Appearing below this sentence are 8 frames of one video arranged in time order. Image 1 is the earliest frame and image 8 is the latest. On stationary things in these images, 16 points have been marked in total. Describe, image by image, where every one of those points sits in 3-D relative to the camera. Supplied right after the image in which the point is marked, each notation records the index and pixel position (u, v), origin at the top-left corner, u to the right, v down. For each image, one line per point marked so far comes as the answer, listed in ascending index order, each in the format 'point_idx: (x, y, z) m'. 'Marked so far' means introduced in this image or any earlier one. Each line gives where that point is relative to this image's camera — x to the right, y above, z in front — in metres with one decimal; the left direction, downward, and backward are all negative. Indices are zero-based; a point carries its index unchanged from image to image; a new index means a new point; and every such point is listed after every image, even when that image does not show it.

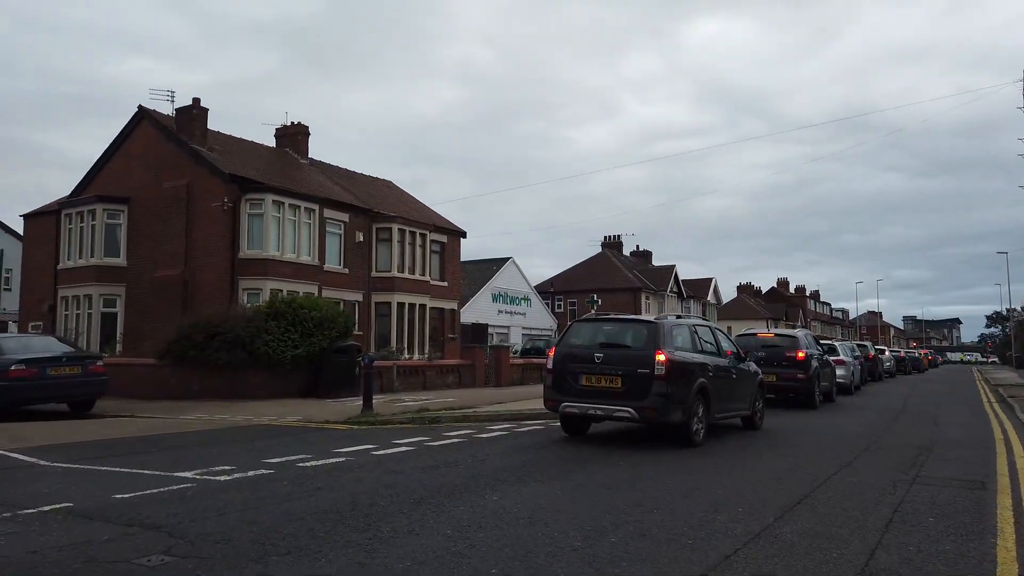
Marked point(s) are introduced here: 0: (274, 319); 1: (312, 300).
0: (-5.7, -0.7, +17.6) m
1: (-5.0, -0.3, +18.3) m
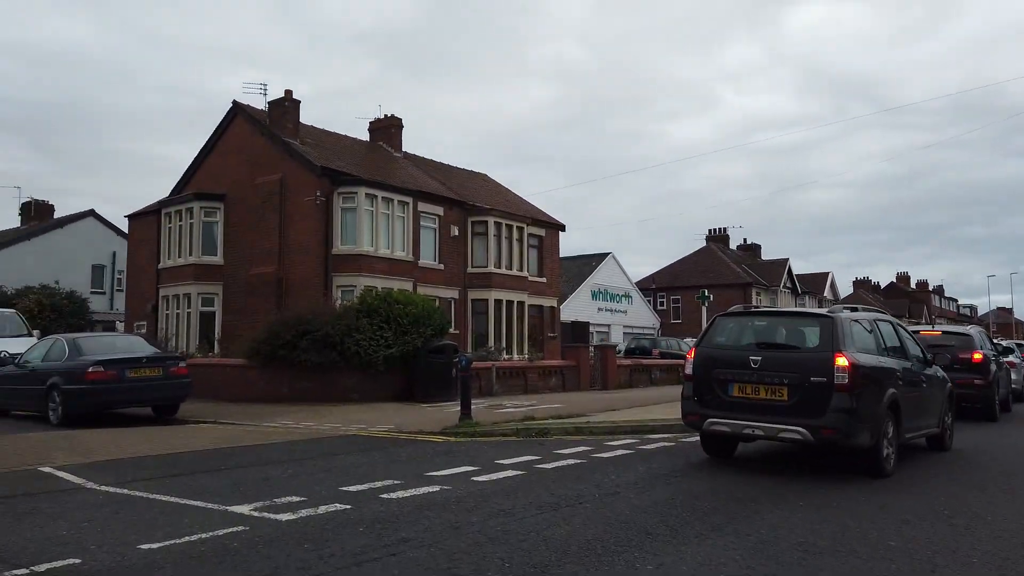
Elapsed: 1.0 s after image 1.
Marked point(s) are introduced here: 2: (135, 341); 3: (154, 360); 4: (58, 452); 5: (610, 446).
0: (-3.3, -0.6, +16.3) m
1: (-2.4, -0.2, +16.9) m
2: (-7.1, -1.0, +13.7) m
3: (-6.2, -1.3, +12.7) m
4: (-5.4, -1.9, +8.8) m
5: (+1.4, -2.2, +10.1) m
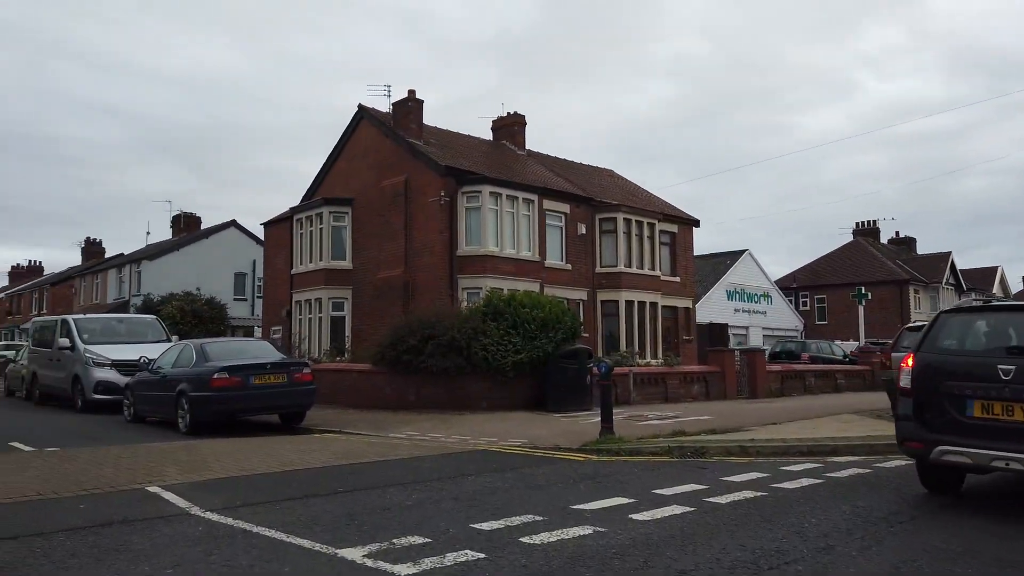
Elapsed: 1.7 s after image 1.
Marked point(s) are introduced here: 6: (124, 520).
0: (-0.4, -0.6, +15.2) m
1: (+0.5, -0.2, +15.7) m
2: (-4.6, -1.0, +13.3) m
3: (-3.9, -1.3, +12.2) m
4: (-3.7, -2.0, +8.1) m
5: (+3.2, -2.1, +8.4) m
6: (-3.0, -1.8, +5.8) m
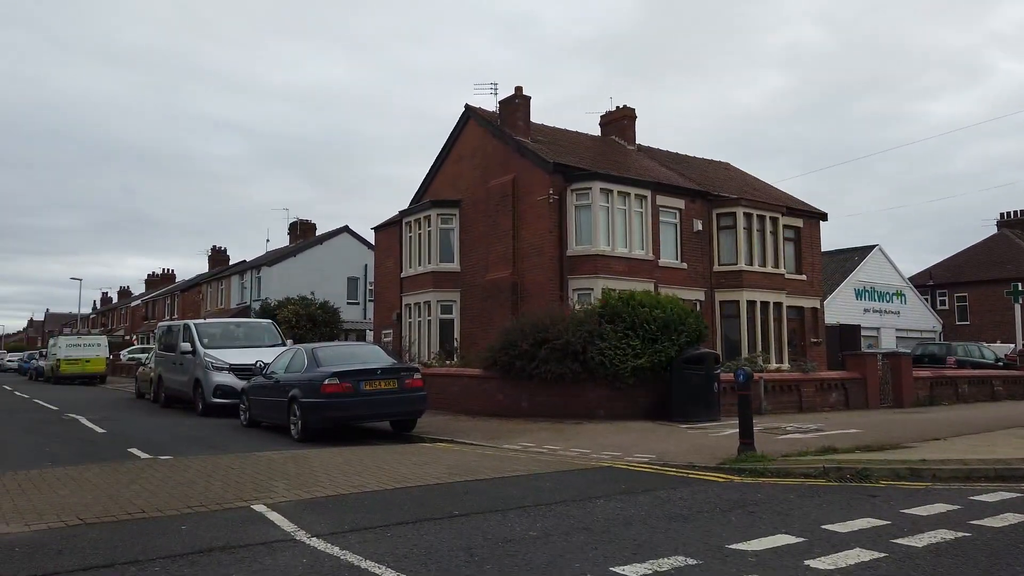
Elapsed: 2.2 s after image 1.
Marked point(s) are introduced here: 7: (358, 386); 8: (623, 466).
0: (+1.9, -0.6, +14.2) m
1: (+2.8, -0.2, +14.5) m
2: (-2.5, -1.1, +12.9) m
3: (-2.0, -1.3, +11.7) m
4: (-2.4, -2.0, +7.7) m
5: (+4.5, -2.0, +6.9) m
6: (-2.0, -1.8, +5.2) m
7: (-2.4, -1.5, +11.4) m
8: (+1.4, -2.2, +9.2) m
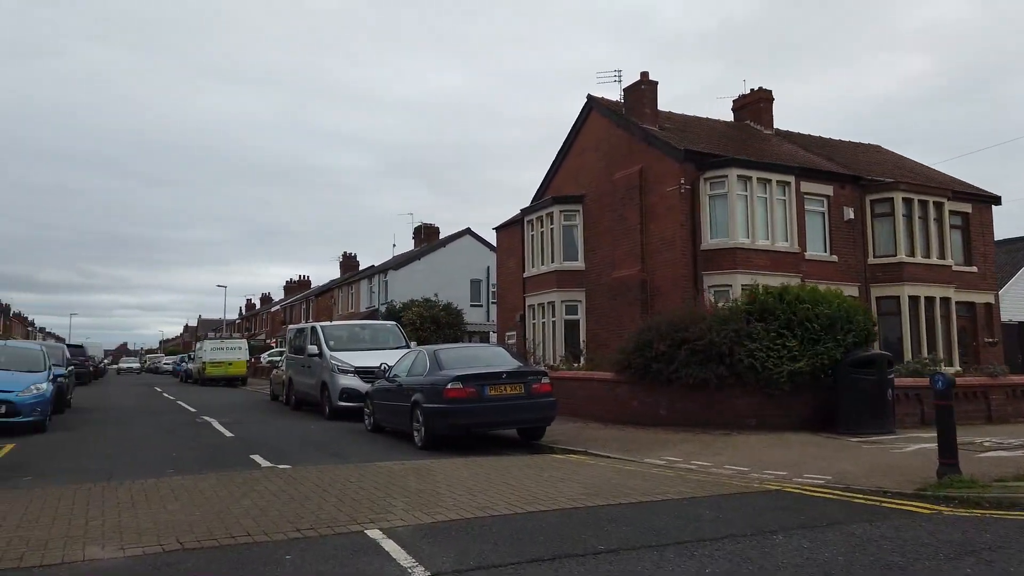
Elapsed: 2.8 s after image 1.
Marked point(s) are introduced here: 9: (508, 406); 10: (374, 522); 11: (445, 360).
0: (+4.2, -0.5, +12.6) m
1: (+5.2, -0.1, +12.8) m
2: (-0.3, -1.1, +12.1) m
3: (0.0, -1.3, +10.8) m
4: (-1.0, -2.0, +6.9) m
5: (+5.6, -1.9, +5.0) m
6: (-1.1, -1.8, +4.4) m
7: (-0.4, -1.5, +10.5) m
8: (+2.9, -2.1, +7.7) m
9: (-0.1, -1.7, +10.6) m
10: (-1.1, -1.9, +5.9) m
11: (-1.0, -1.1, +11.5) m
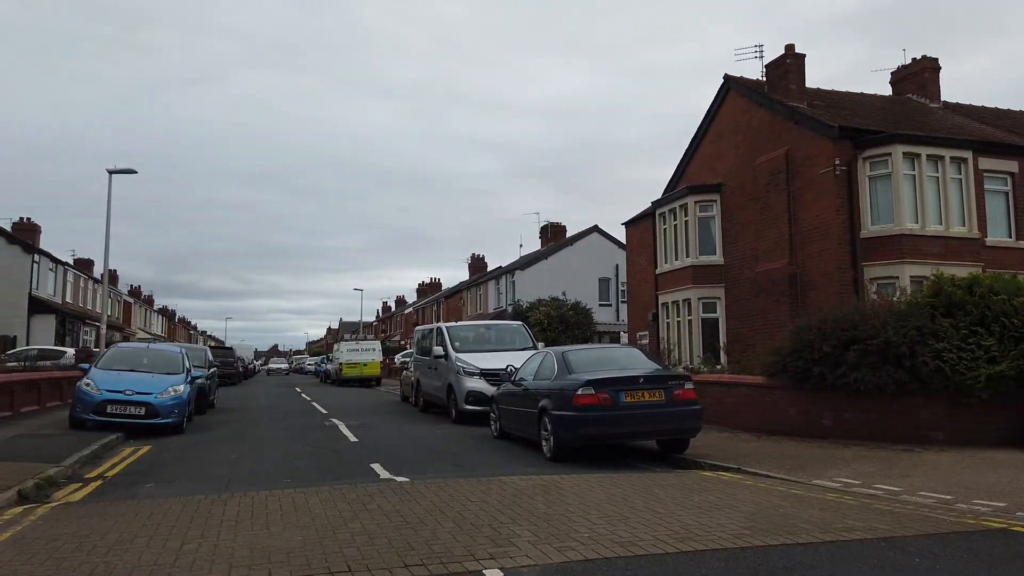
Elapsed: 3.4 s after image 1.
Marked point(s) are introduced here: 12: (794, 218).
0: (+6.3, -0.4, +10.7) m
1: (+7.3, +0.1, +10.6) m
2: (+1.8, -1.0, +10.9) m
3: (+1.8, -1.2, +9.6) m
4: (+0.1, -1.9, +5.9) m
5: (+6.4, -1.7, +2.9) m
6: (-0.3, -1.7, +3.5) m
7: (+1.3, -1.4, +9.4) m
8: (+4.2, -2.0, +6.0) m
9: (+1.7, -1.6, +9.4) m
10: (-0.1, -1.8, +4.9) m
11: (+0.9, -1.1, +10.4) m
12: (+7.6, +1.9, +19.8) m
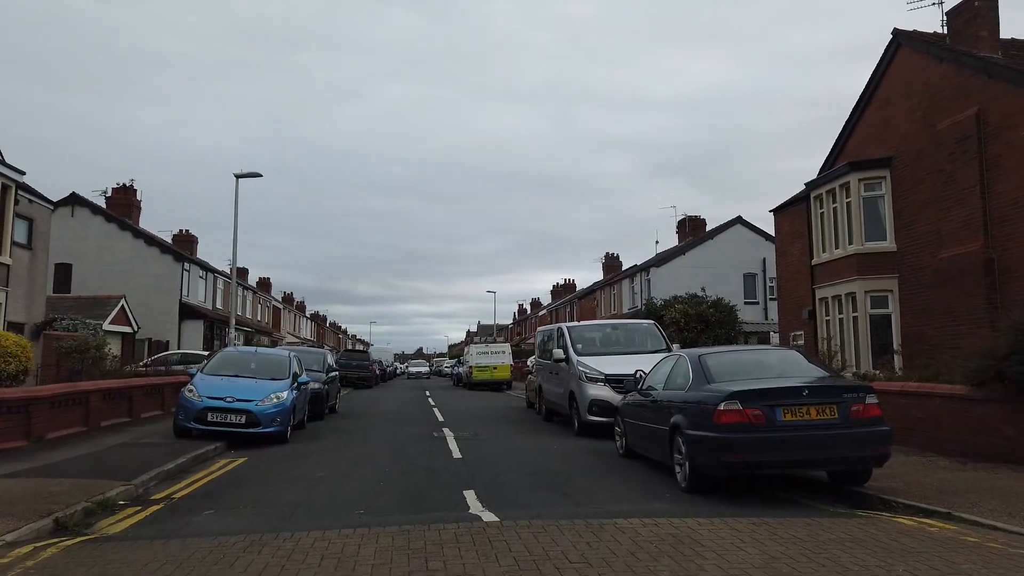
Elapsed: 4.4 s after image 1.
0: (+7.6, -0.1, +7.6) m
1: (+8.6, +0.4, +7.4) m
2: (+3.2, -0.8, +8.7) m
3: (+3.1, -1.1, +7.3) m
4: (+0.7, -1.8, +4.0) m
5: (+6.3, -1.4, 0.0) m
6: (-0.2, -1.6, +1.8) m
7: (+2.6, -1.2, +7.3) m
8: (+4.7, -1.8, +3.4) m
9: (+2.9, -1.5, +7.2) m
10: (+0.3, -1.7, +3.1) m
11: (+2.3, -0.9, +8.4) m
12: (+10.6, +2.2, +16.3) m
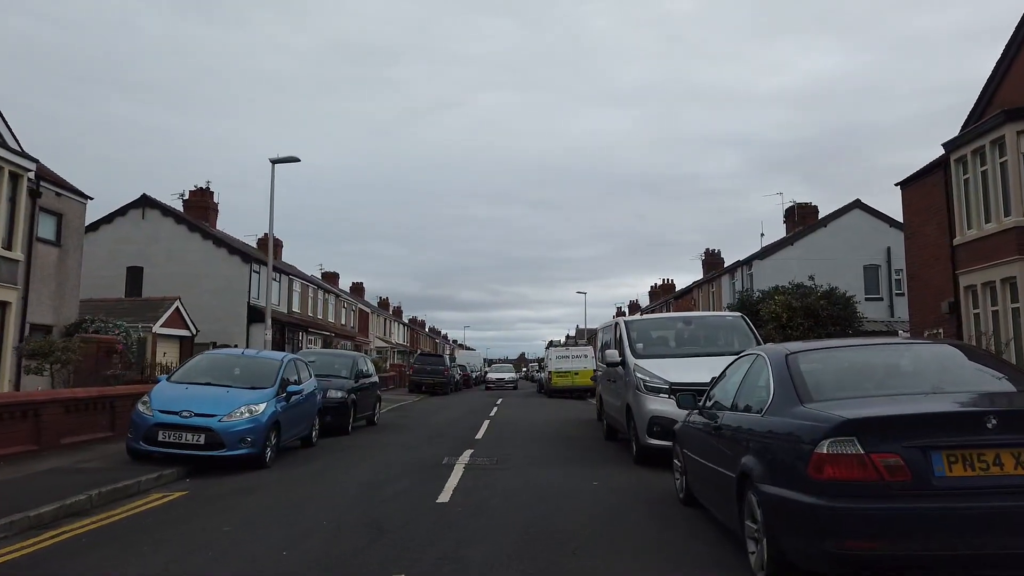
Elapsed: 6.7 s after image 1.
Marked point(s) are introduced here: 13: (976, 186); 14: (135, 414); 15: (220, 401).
0: (+7.2, +0.3, +3.5) m
1: (+8.1, +0.8, +3.2) m
2: (+3.0, -0.5, +5.2) m
3: (+2.7, -0.7, +3.9) m
4: (-0.1, -1.4, +0.9) m
5: (+4.8, -1.0, -3.9) m
6: (-1.3, -1.3, -1.2) m
7: (+2.2, -0.9, +3.9) m
8: (+3.8, -1.4, -0.2) m
9: (+2.5, -1.1, +3.7) m
10: (-0.6, -1.4, +0.1) m
11: (+2.1, -0.6, +5.0) m
12: (+11.3, +2.5, +11.7) m
13: (+10.6, +2.4, +17.0) m
14: (-5.1, -1.7, +10.0) m
15: (-4.0, -1.6, +10.1) m
